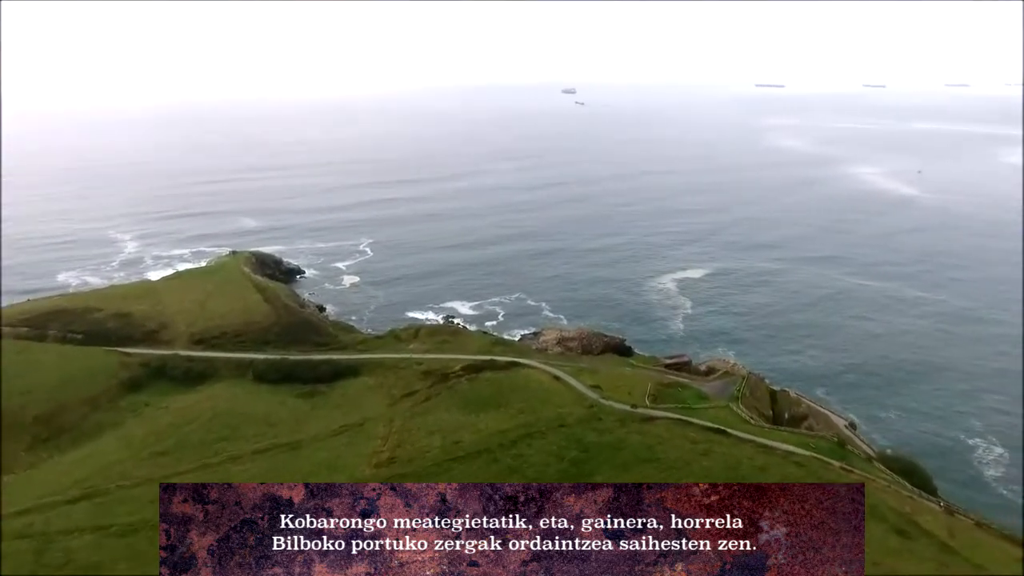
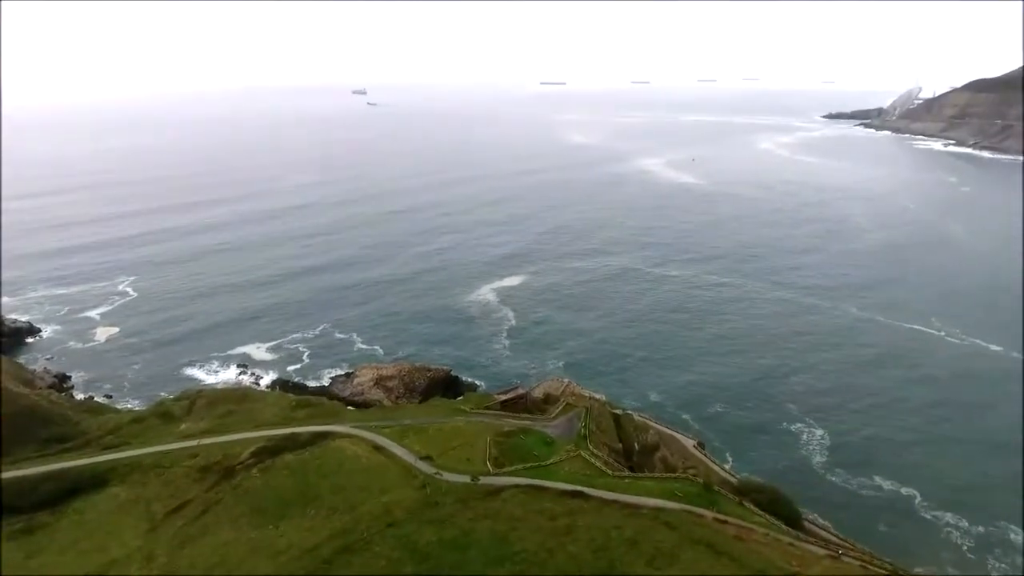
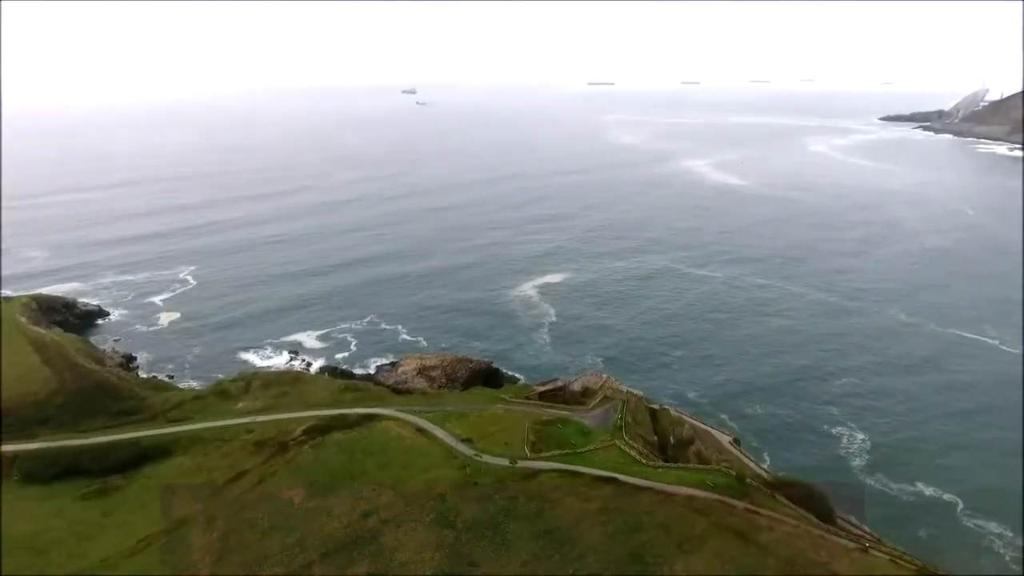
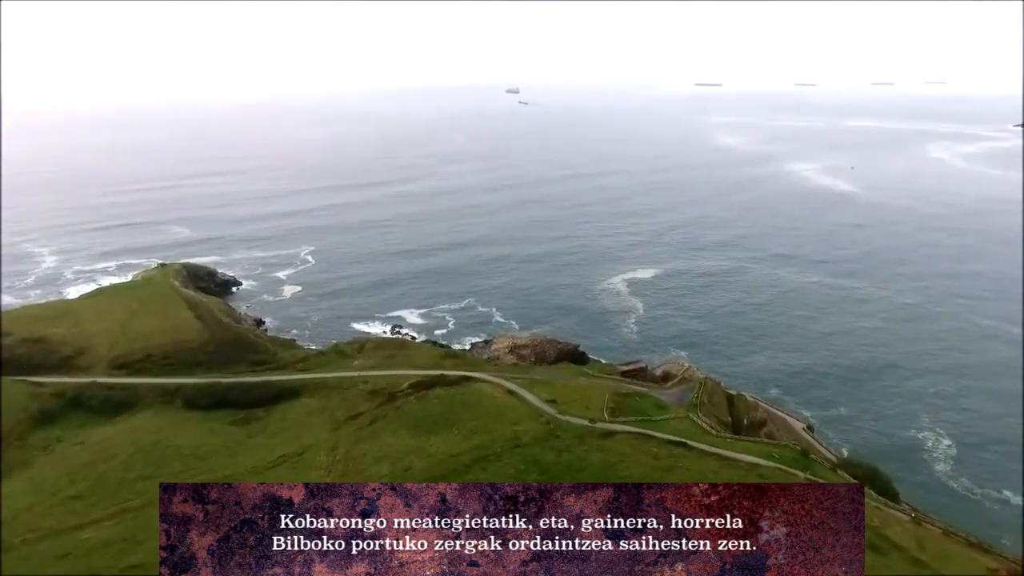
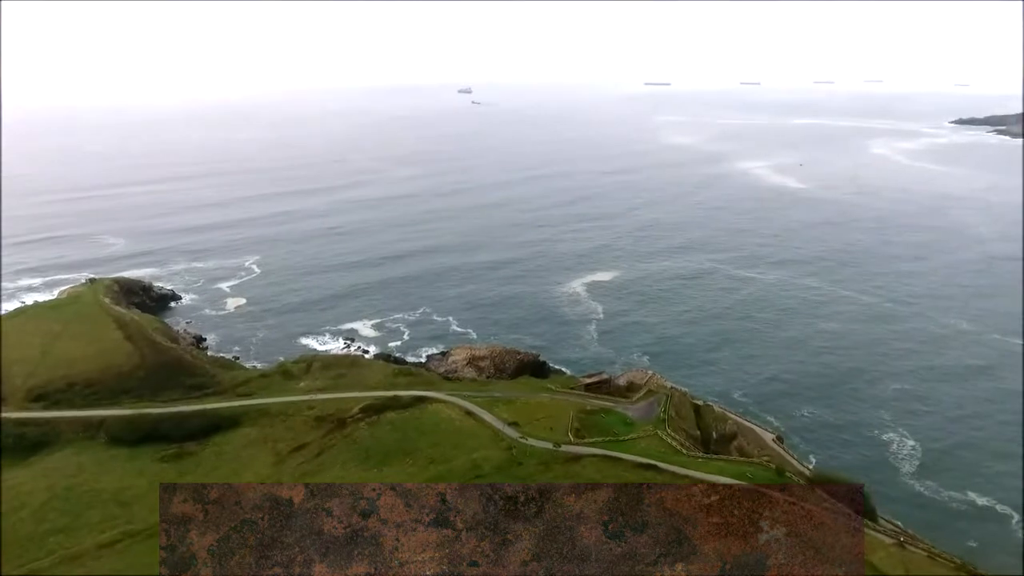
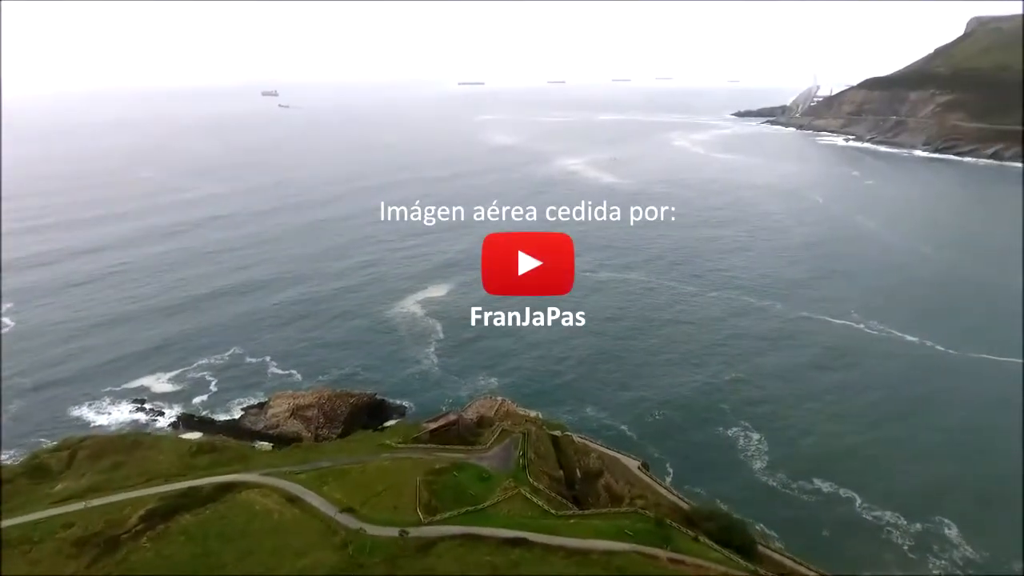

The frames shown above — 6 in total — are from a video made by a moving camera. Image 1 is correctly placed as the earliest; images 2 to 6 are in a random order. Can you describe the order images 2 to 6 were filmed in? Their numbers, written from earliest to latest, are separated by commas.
4, 5, 3, 2, 6
